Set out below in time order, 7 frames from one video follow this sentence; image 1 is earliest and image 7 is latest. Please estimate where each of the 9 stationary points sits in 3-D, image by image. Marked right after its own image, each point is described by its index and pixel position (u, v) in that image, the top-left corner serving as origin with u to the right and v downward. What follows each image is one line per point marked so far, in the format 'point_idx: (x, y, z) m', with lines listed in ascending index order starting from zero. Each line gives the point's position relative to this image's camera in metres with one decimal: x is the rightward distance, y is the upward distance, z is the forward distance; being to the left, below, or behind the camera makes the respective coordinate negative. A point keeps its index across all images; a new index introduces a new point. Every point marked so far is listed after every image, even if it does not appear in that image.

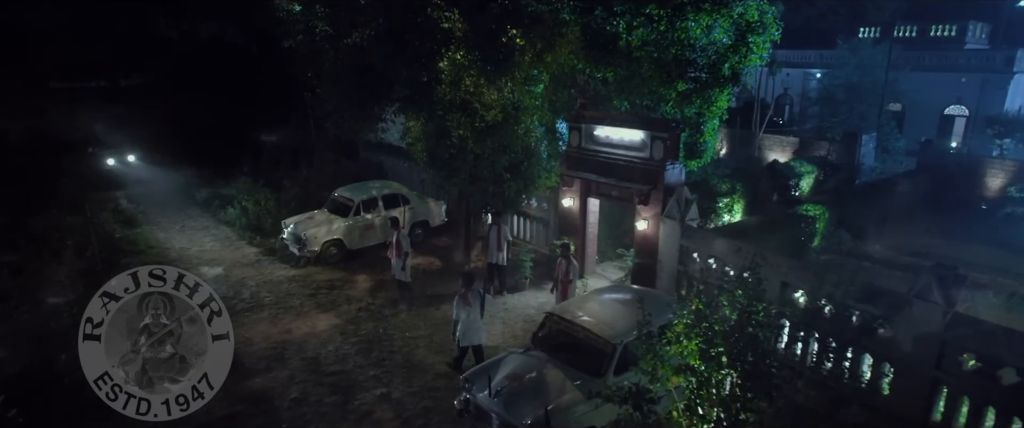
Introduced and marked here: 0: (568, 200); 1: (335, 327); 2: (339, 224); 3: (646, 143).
0: (+1.3, +0.3, +13.6) m
1: (-3.4, -2.2, +11.0) m
2: (-4.3, -0.3, +14.3) m
3: (+2.8, +1.5, +12.0) m
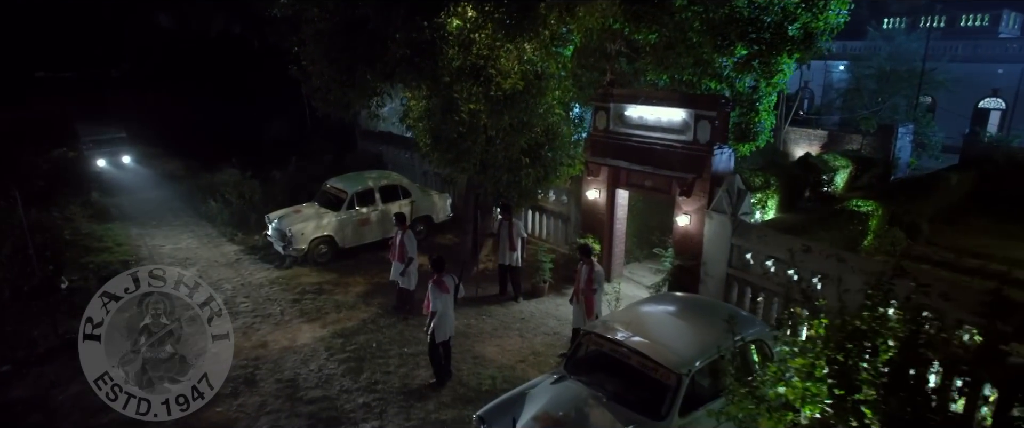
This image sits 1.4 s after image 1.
0: (+1.6, +0.5, +11.8) m
1: (-3.1, -2.0, +9.2) m
2: (-3.9, -0.1, +12.5) m
3: (+3.1, +1.6, +10.2) m
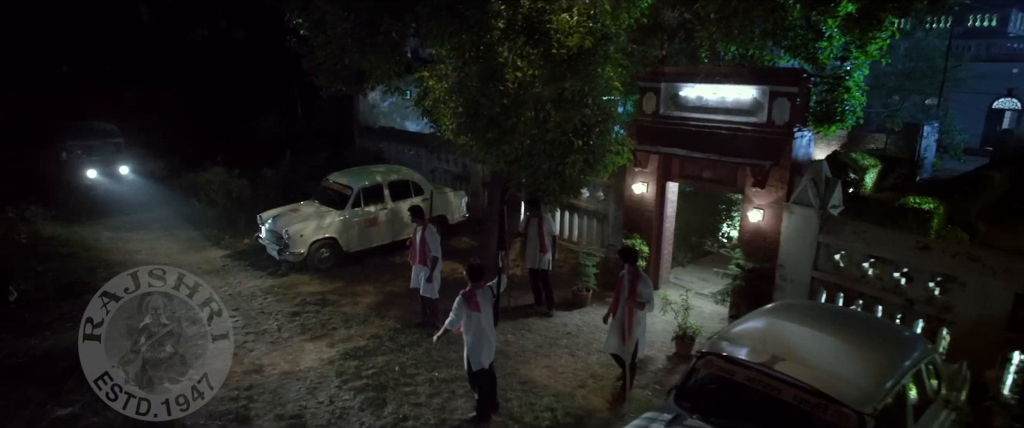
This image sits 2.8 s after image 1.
0: (+2.2, +0.5, +10.2) m
1: (-2.4, -1.9, +7.5) m
2: (-3.3, -0.1, +10.8) m
3: (+3.7, +1.7, +8.7) m
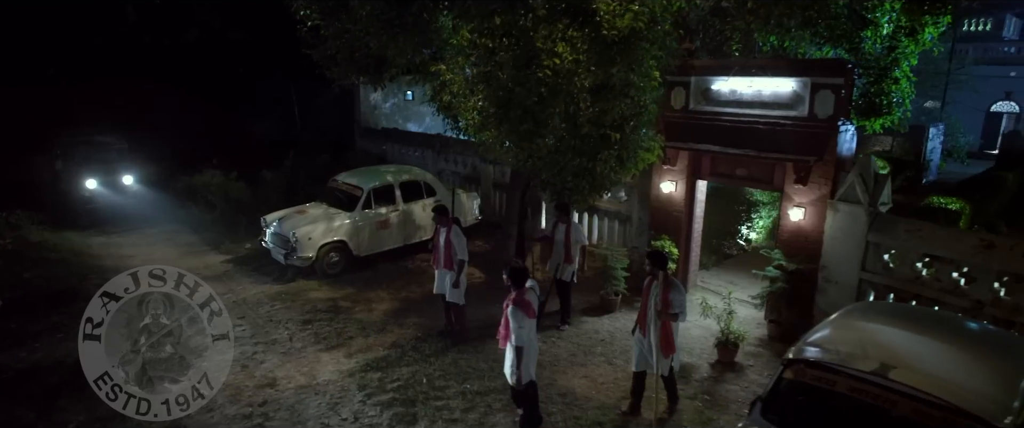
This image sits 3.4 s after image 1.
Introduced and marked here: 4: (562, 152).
0: (+2.6, +0.5, +9.8) m
1: (-2.0, -1.9, +6.9) m
2: (-3.0, -0.1, +10.2) m
3: (+4.1, +1.7, +8.3) m
4: (+0.7, +0.8, +7.7) m
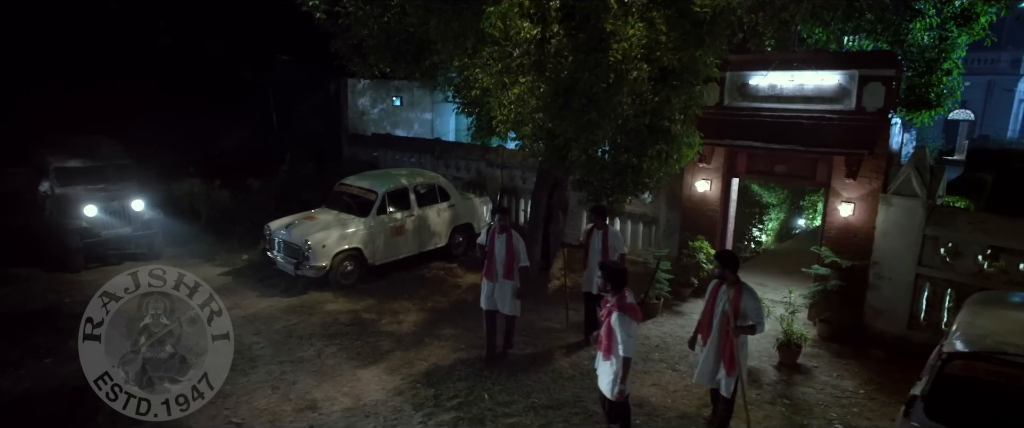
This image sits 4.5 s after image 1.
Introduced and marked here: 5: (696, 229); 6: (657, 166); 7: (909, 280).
0: (+3.1, +0.5, +9.4) m
1: (-1.2, -1.9, +6.2) m
2: (-2.5, -0.2, +9.5) m
3: (+4.7, +1.8, +8.1) m
4: (+1.3, +0.9, +7.2) m
5: (+3.0, -0.2, +9.7) m
6: (+1.9, +0.6, +7.5) m
7: (+5.2, -0.9, +7.6) m
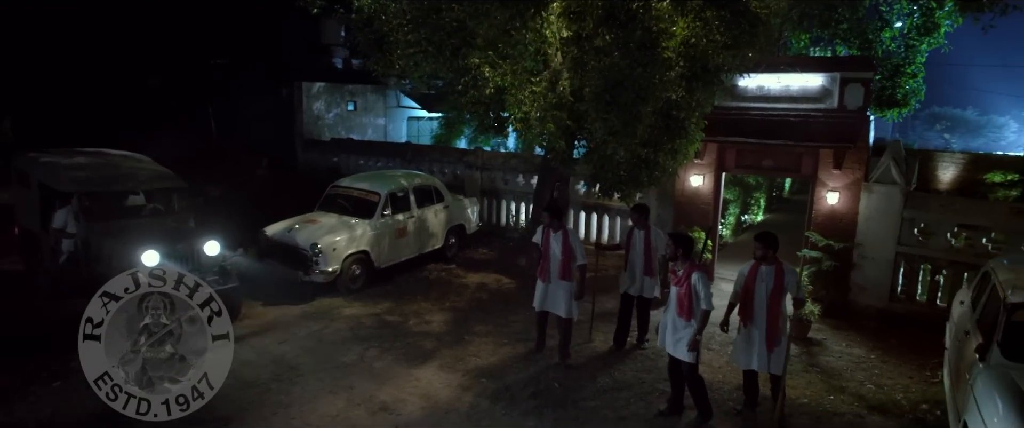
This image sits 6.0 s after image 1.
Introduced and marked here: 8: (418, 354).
0: (+3.2, +0.6, +10.1) m
1: (-0.5, -1.8, +6.1) m
2: (-2.3, -0.3, +9.2) m
3: (+4.9, +1.9, +9.0) m
4: (+1.8, +1.0, +7.6) m
5: (+3.1, -0.1, +10.3) m
6: (+2.3, +0.8, +8.0) m
7: (+5.6, -0.6, +8.6) m
8: (-1.1, -1.7, +6.9) m
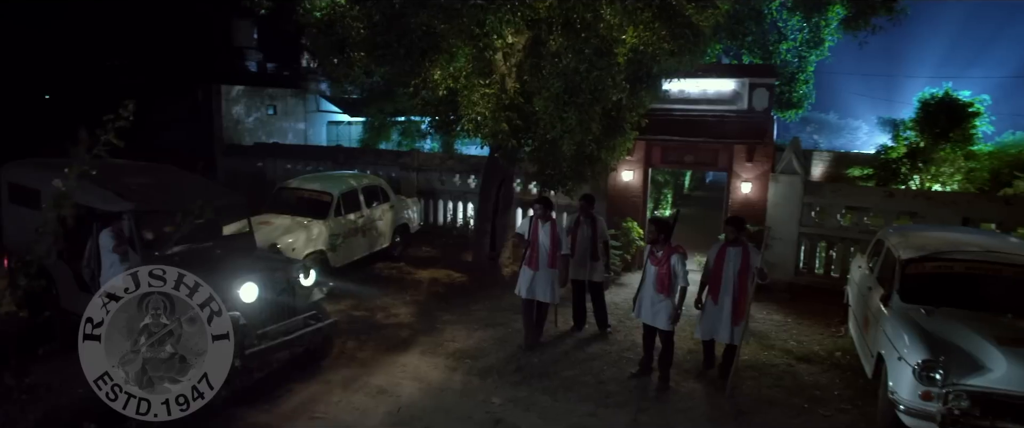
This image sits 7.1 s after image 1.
0: (+2.2, +0.8, +11.1) m
1: (-0.7, -1.8, +6.6) m
2: (-3.1, -0.3, +9.2) m
3: (+4.1, +2.2, +10.3) m
4: (+1.2, +1.1, +8.4) m
5: (+2.1, 0.0, +11.3) m
6: (+1.7, +0.9, +8.9) m
7: (+4.9, -0.4, +10.0) m
8: (-1.4, -1.6, +7.2) m
